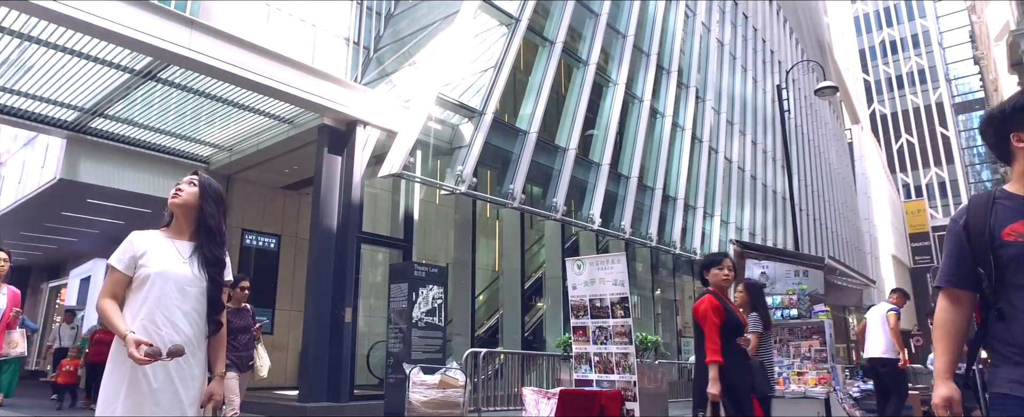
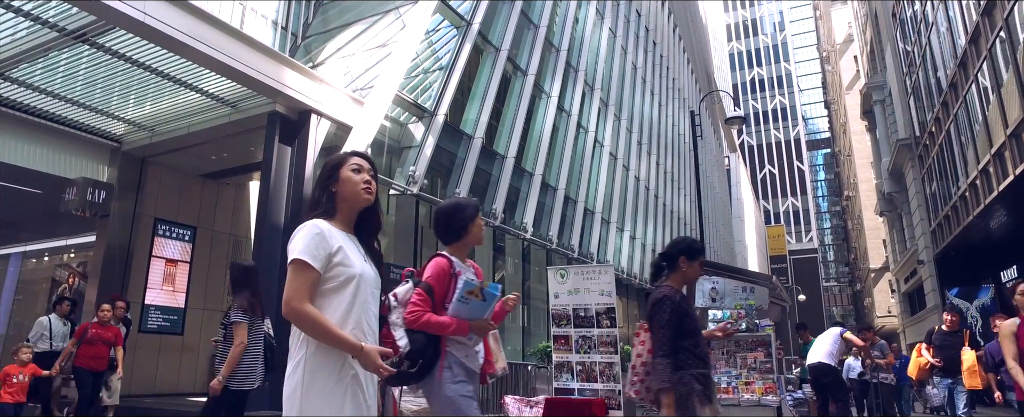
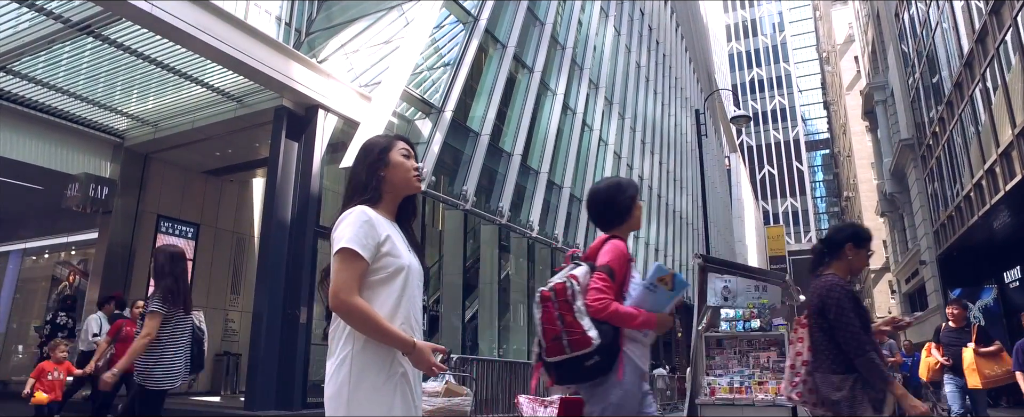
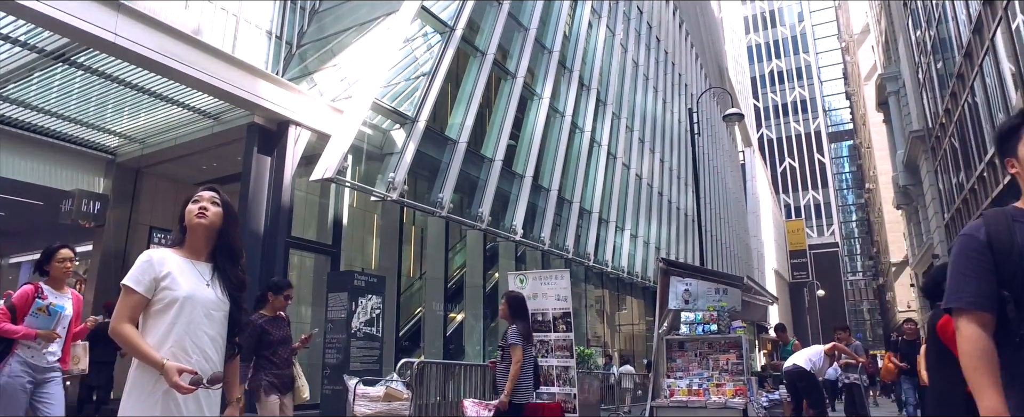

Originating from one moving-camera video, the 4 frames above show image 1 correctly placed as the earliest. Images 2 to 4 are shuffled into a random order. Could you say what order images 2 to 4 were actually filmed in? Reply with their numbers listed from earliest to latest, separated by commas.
4, 2, 3
